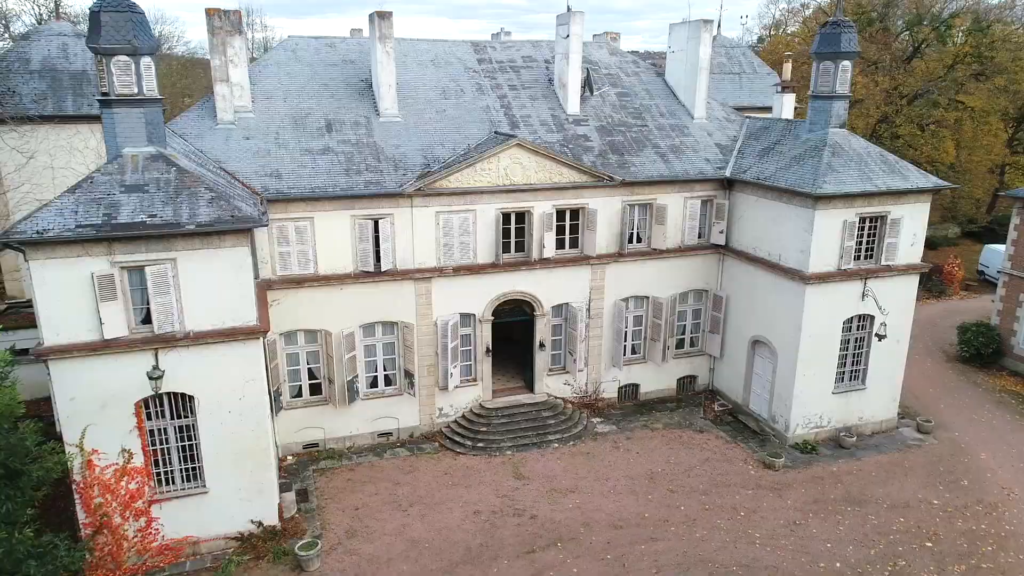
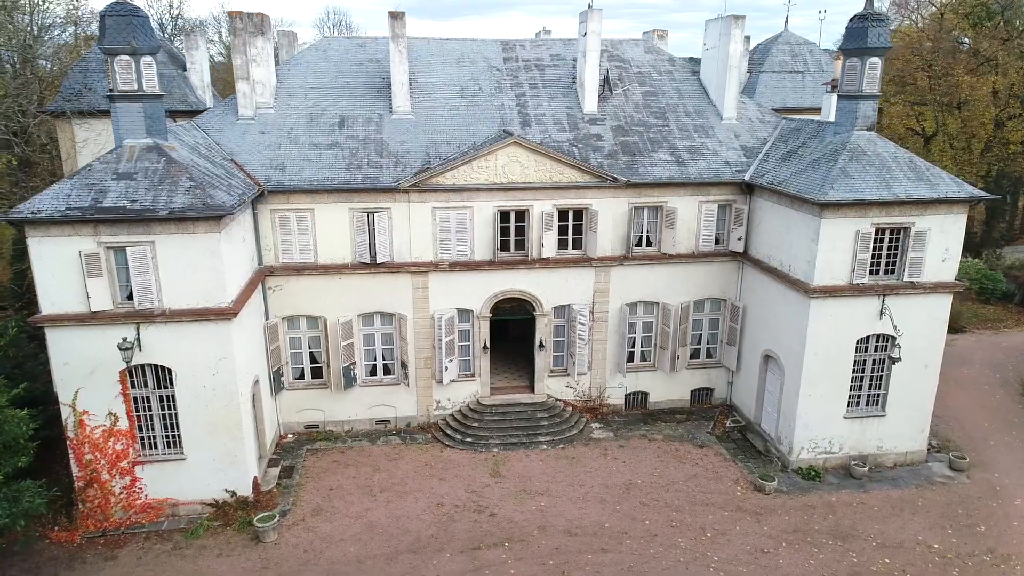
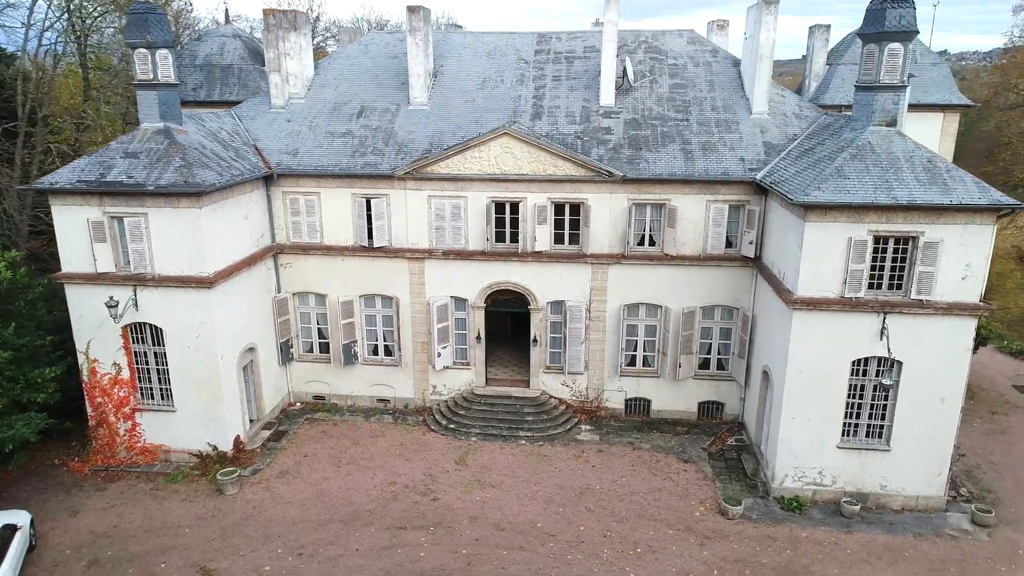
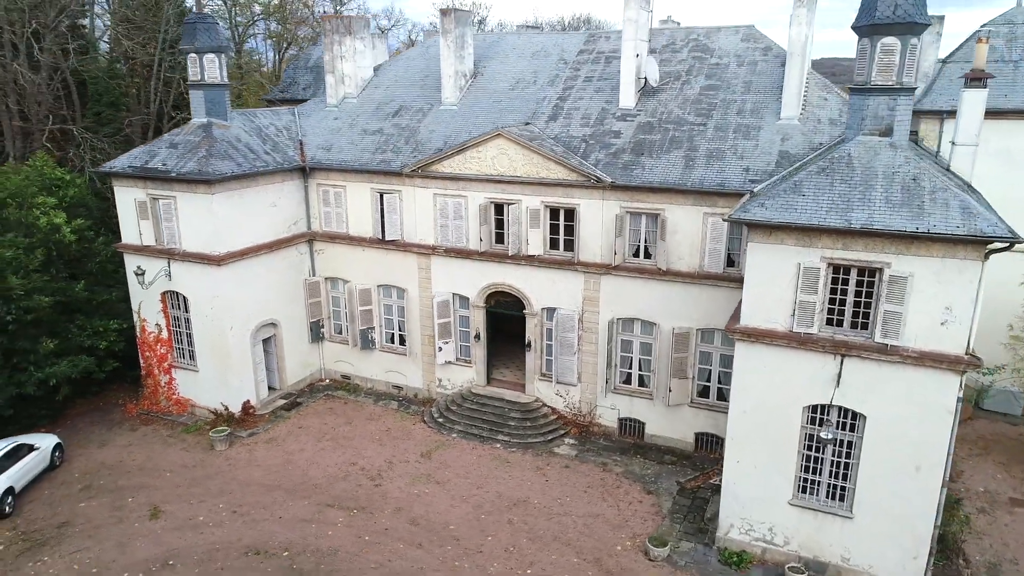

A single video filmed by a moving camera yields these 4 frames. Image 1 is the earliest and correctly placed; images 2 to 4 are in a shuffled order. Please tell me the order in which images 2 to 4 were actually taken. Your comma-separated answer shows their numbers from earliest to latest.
2, 3, 4
